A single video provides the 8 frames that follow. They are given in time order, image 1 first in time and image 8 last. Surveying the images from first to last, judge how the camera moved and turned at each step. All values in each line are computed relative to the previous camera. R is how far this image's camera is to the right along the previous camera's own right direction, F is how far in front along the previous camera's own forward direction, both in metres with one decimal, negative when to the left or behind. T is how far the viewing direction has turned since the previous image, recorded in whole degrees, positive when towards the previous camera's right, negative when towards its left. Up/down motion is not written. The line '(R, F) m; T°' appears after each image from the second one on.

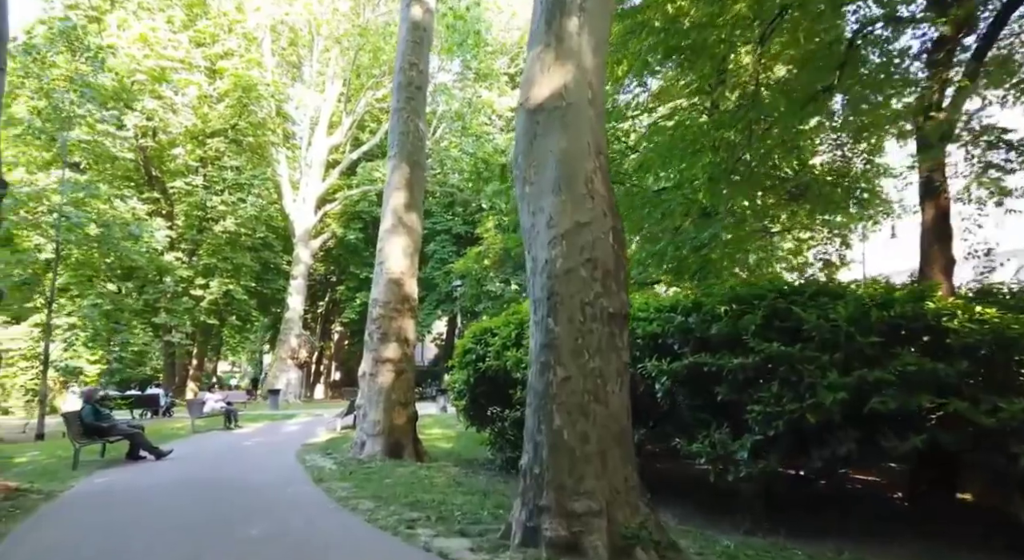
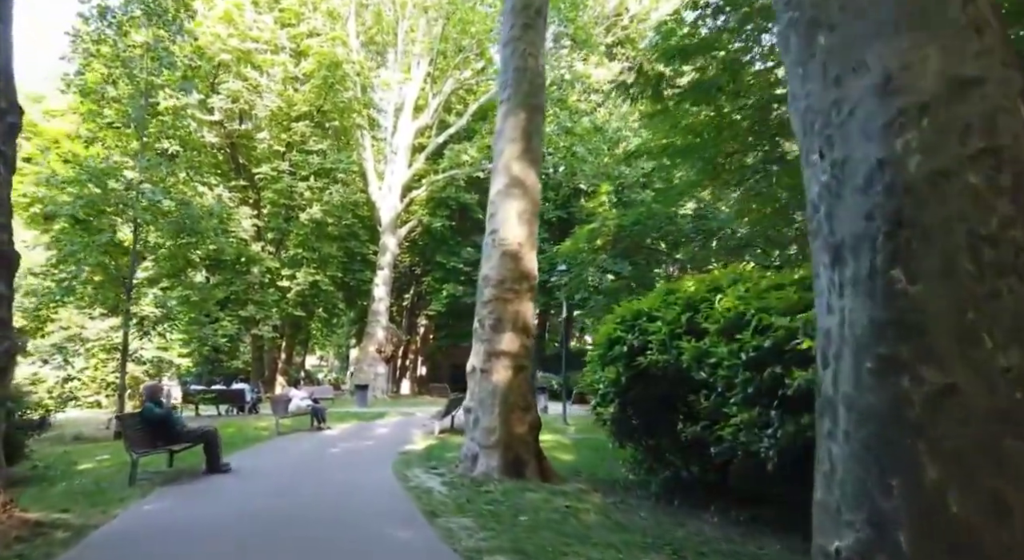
(-0.9, +2.3) m; -6°
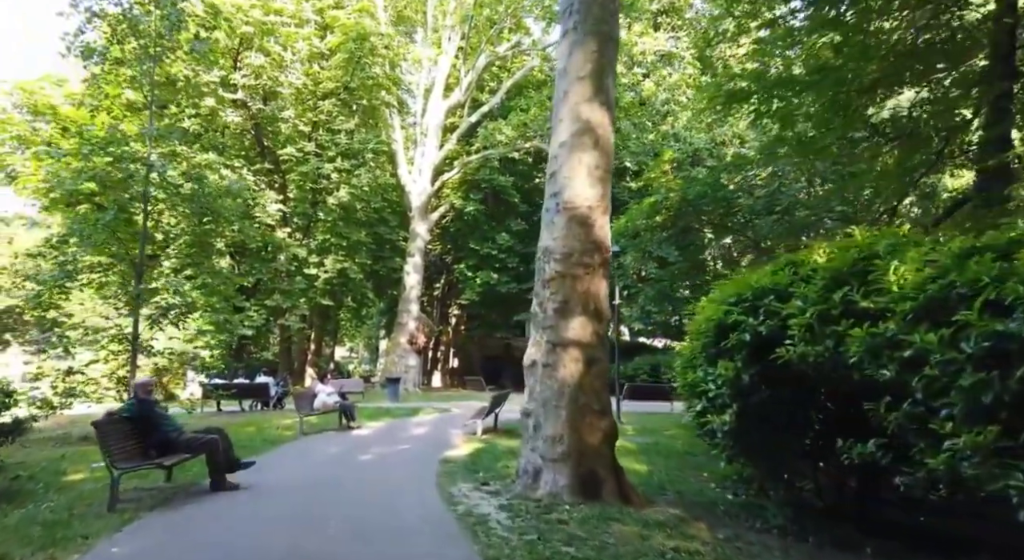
(-0.4, +1.8) m; -2°
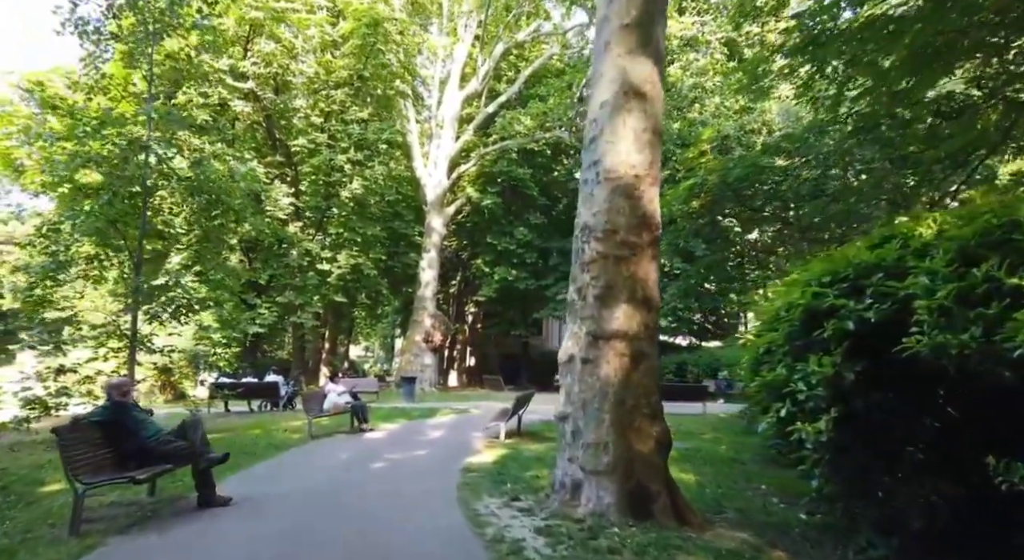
(-0.2, +1.1) m; -1°
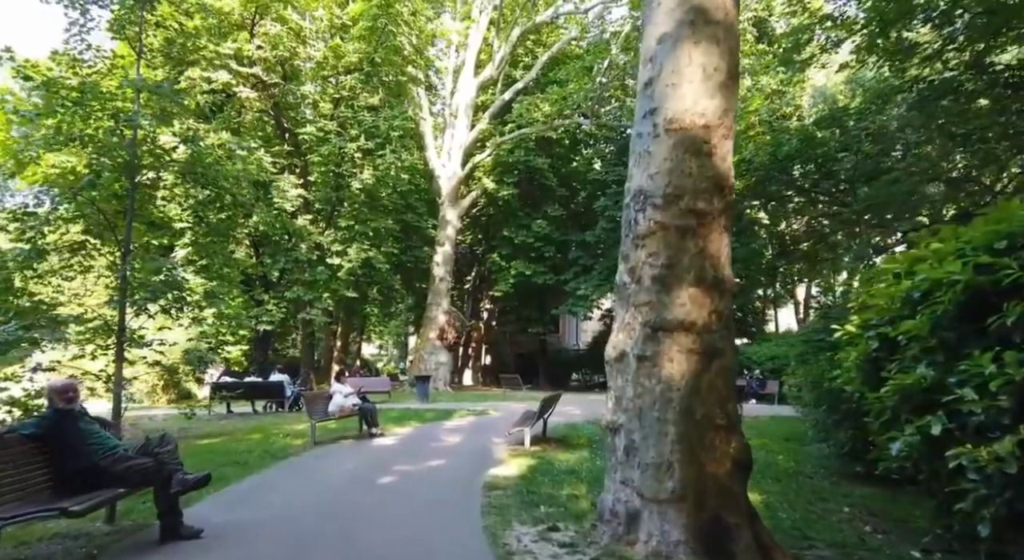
(-0.2, +1.3) m; -1°
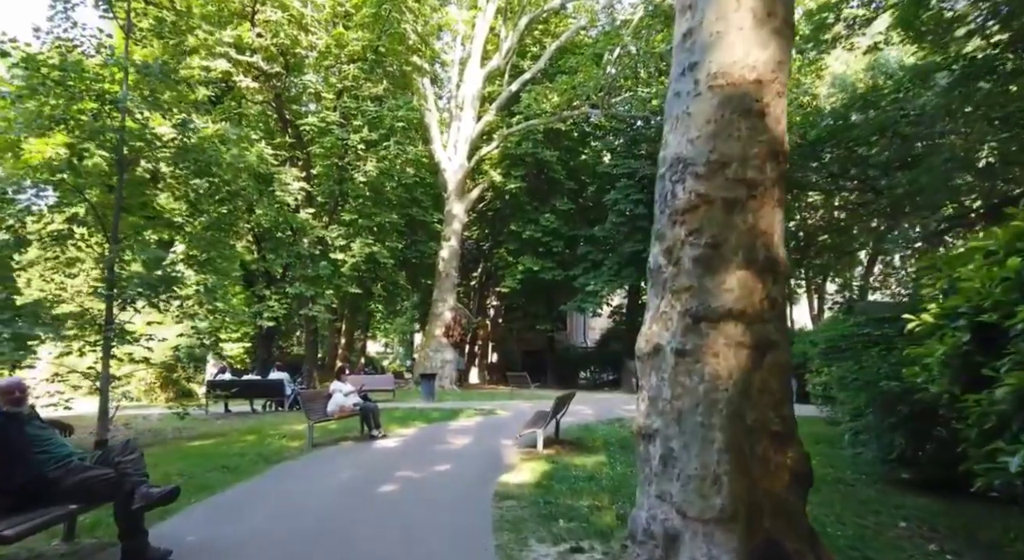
(-0.1, +0.7) m; 0°
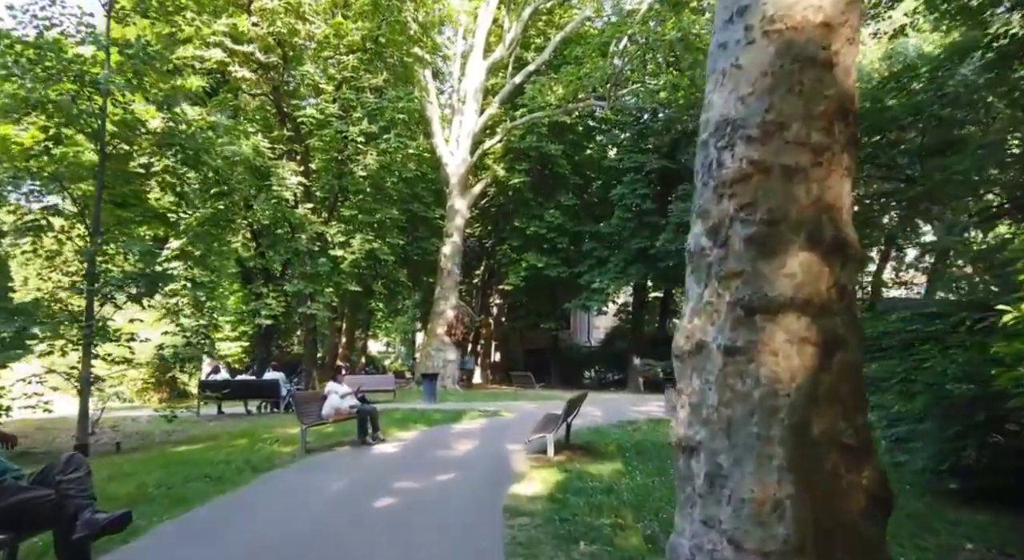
(-0.1, +0.7) m; 0°
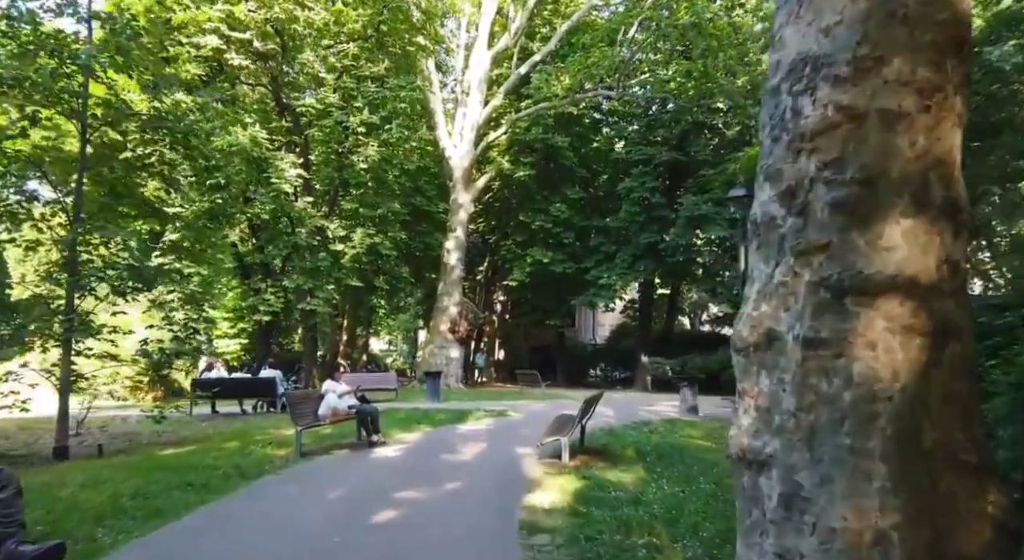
(-0.1, +0.7) m; 0°
